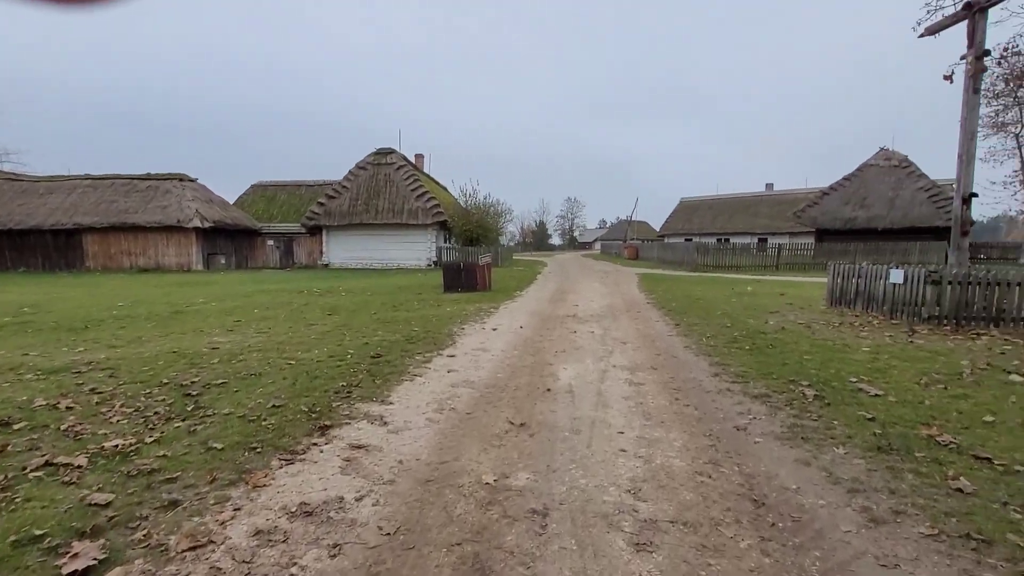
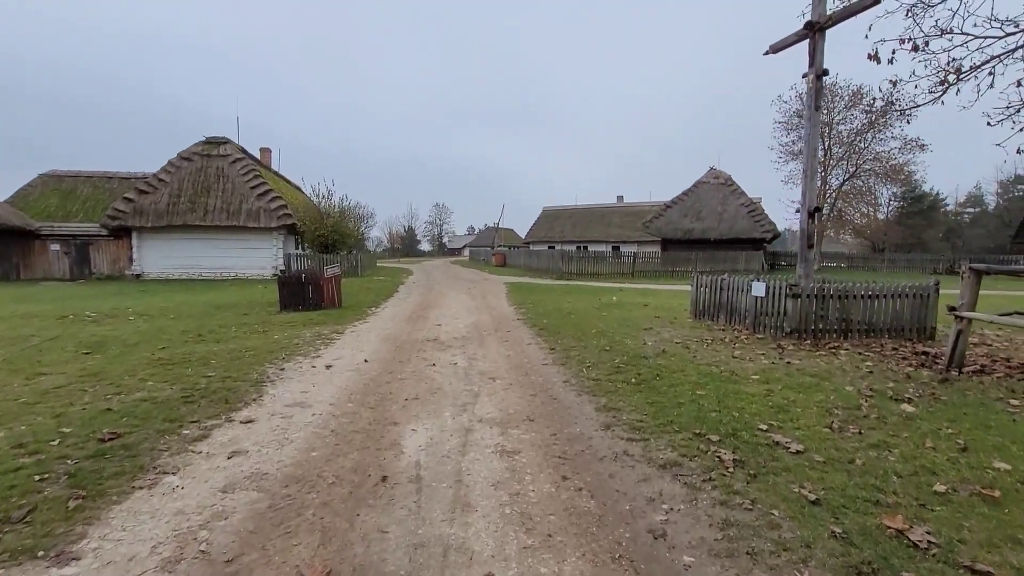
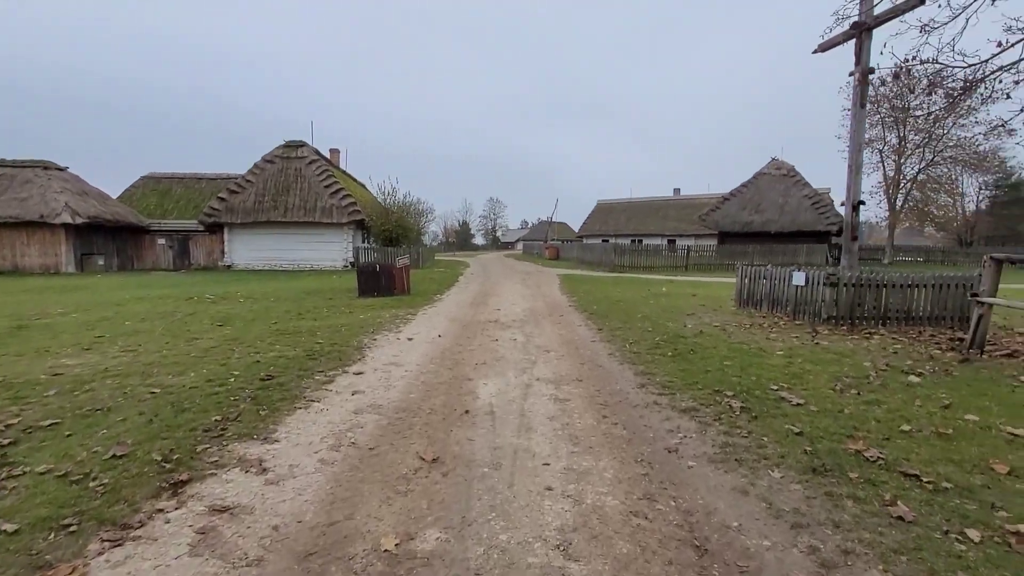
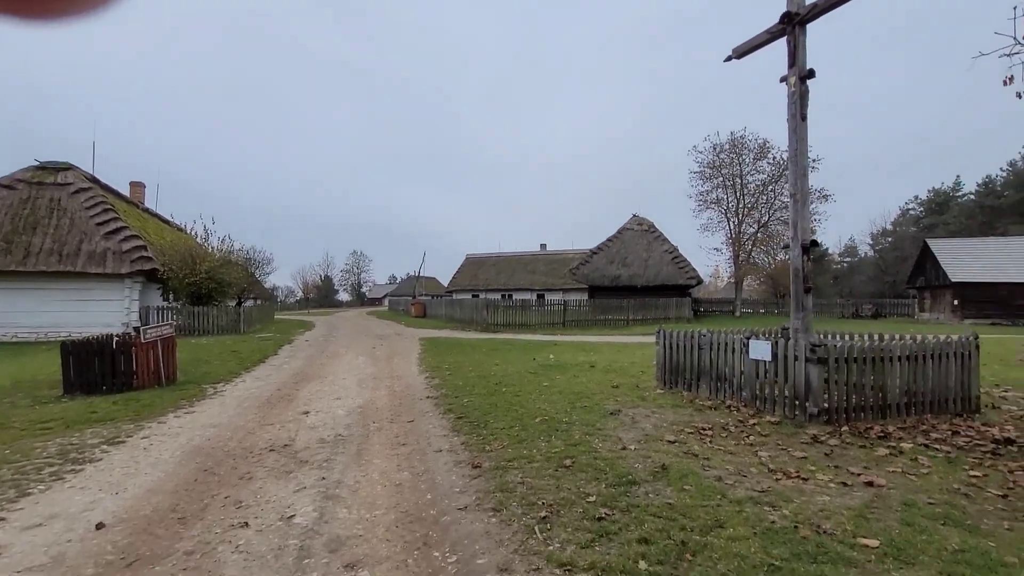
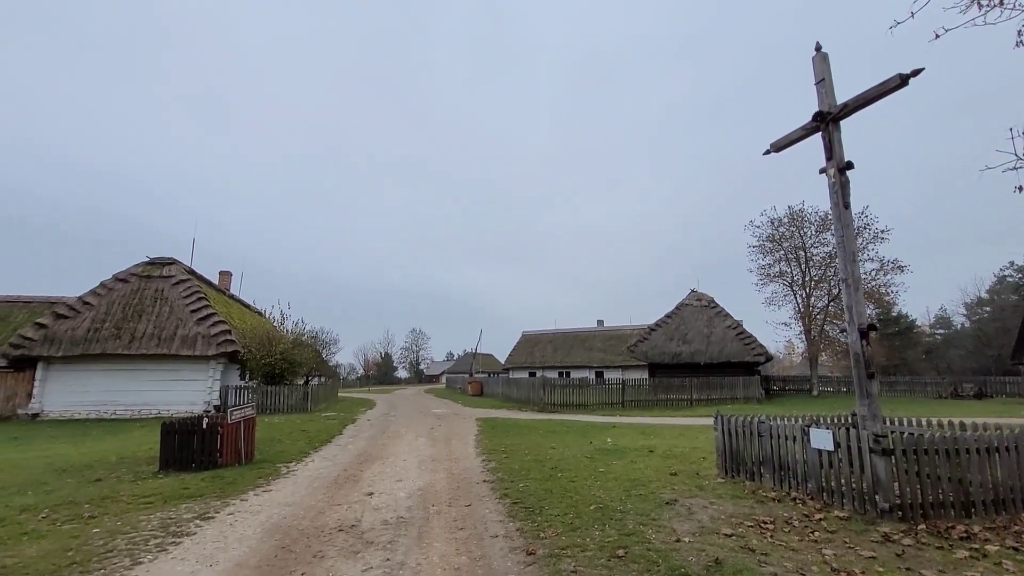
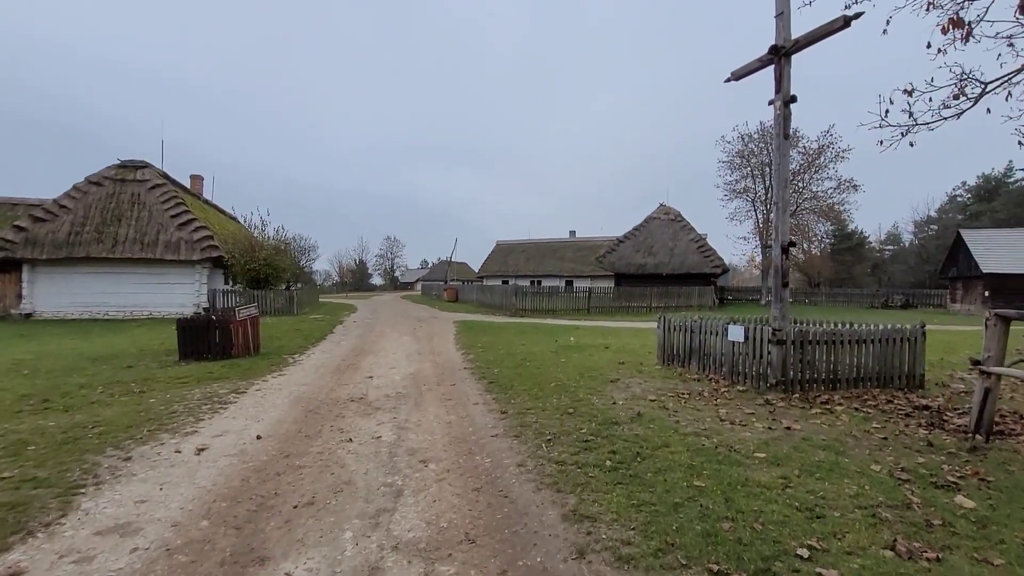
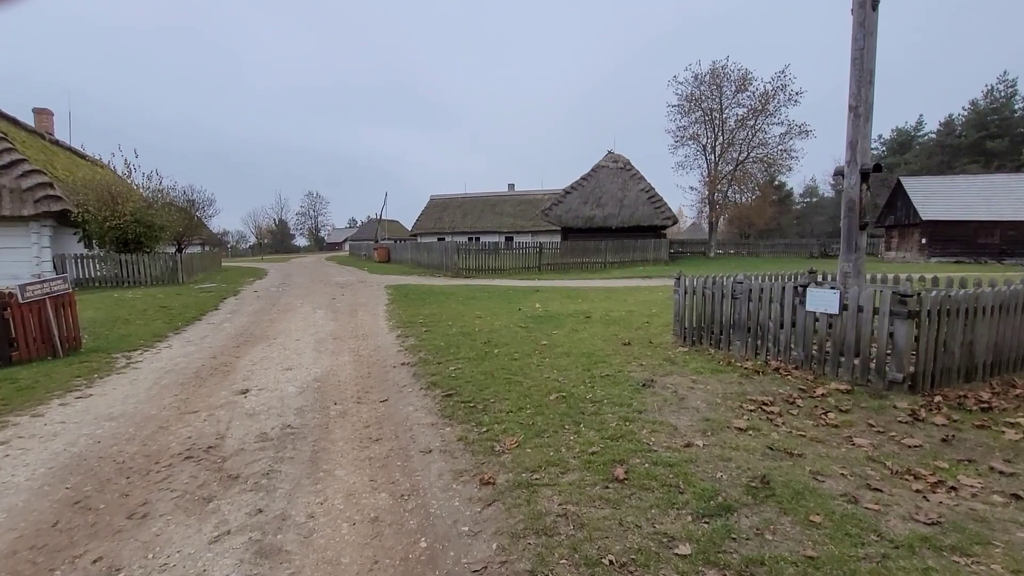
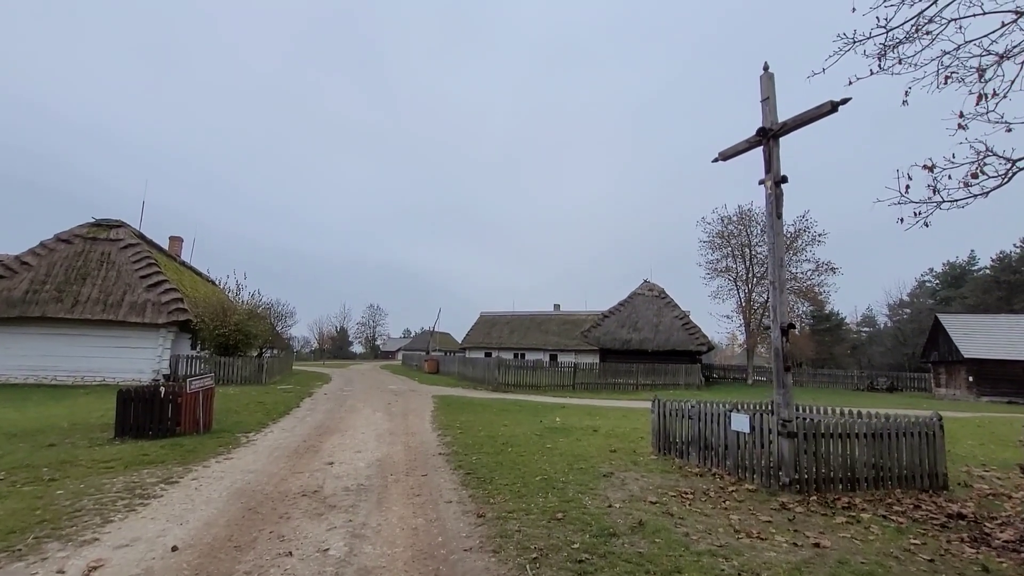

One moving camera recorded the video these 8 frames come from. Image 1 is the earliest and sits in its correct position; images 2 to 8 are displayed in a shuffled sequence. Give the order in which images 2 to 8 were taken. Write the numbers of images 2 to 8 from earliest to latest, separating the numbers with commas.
3, 2, 6, 8, 5, 4, 7
